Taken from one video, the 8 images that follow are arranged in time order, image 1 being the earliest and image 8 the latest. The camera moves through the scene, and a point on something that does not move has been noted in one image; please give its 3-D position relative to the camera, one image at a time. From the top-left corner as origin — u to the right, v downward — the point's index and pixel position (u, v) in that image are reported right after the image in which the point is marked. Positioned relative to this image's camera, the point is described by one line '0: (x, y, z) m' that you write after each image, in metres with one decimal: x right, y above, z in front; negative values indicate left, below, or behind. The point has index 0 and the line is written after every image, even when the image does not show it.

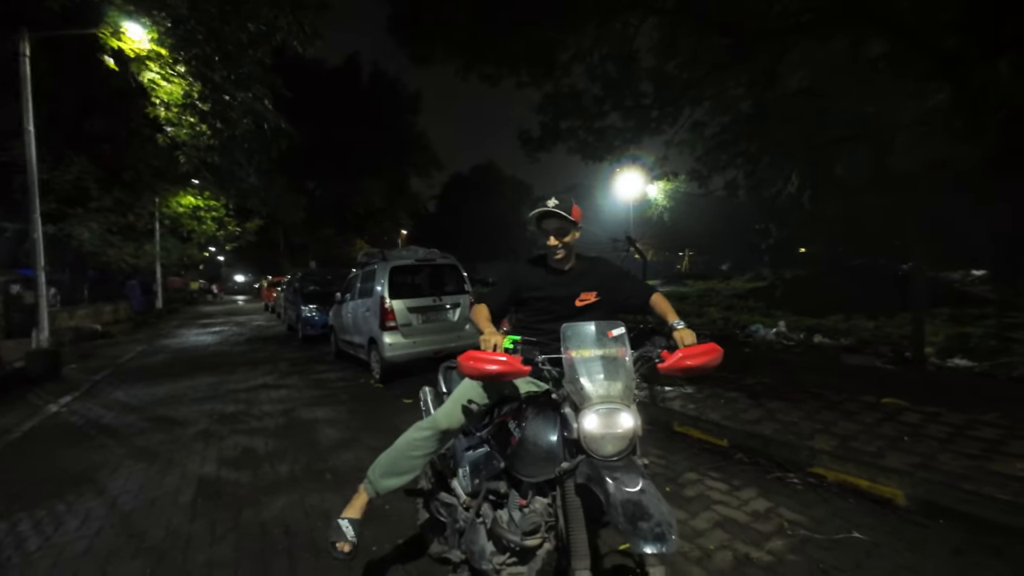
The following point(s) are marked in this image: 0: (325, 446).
0: (-2.7, -2.3, +6.2) m
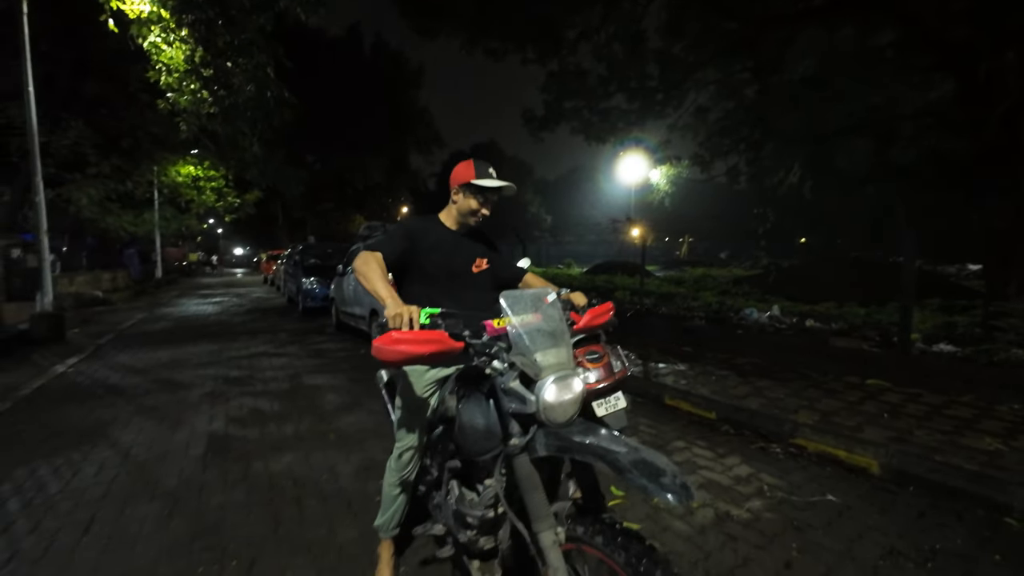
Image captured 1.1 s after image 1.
0: (-2.8, -1.8, +6.4) m
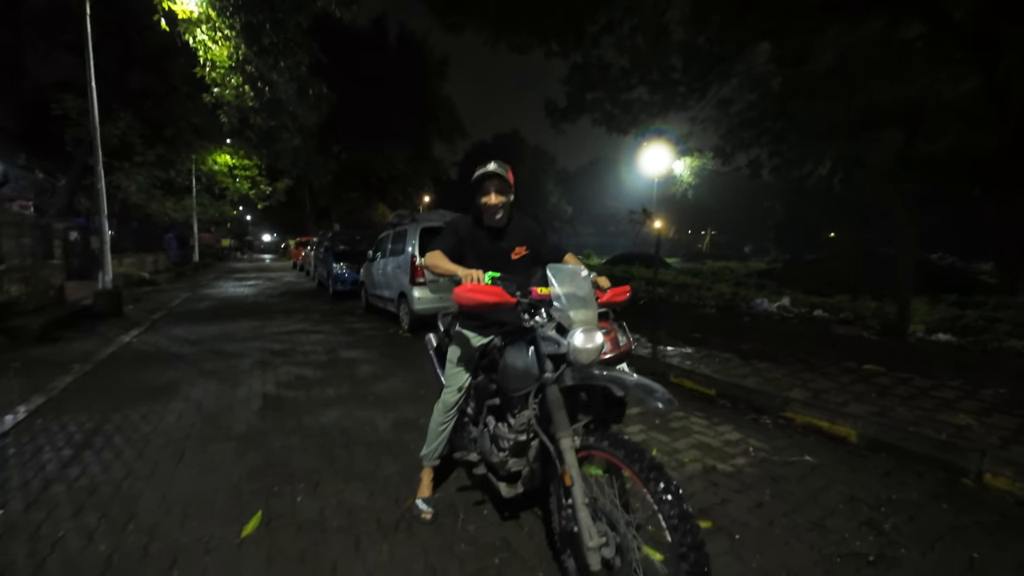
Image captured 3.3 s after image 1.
0: (-2.5, -1.5, +7.2) m
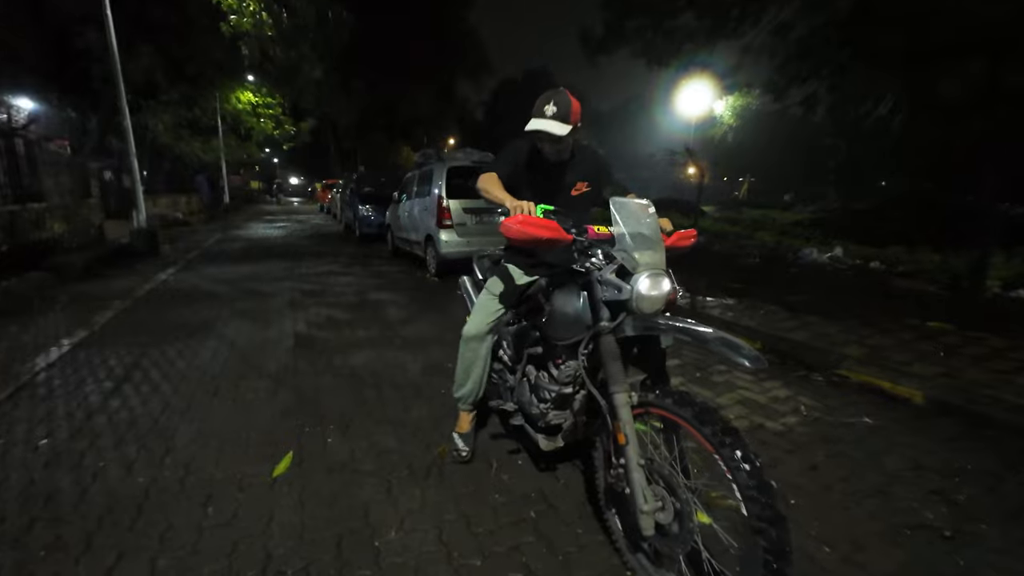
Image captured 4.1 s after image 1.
0: (-2.0, -0.5, +7.1) m
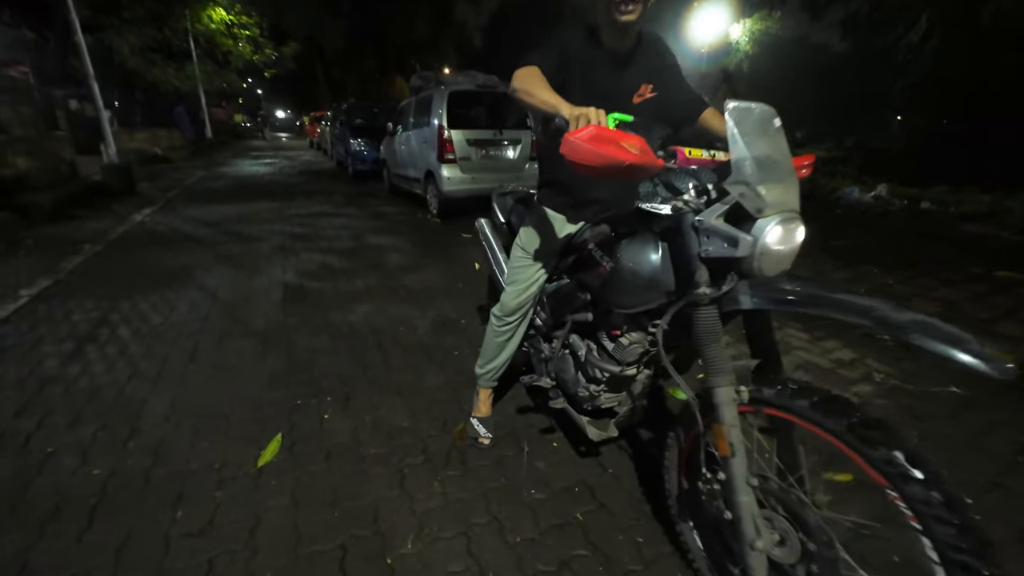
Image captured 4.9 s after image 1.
0: (-1.8, +0.3, +6.4) m
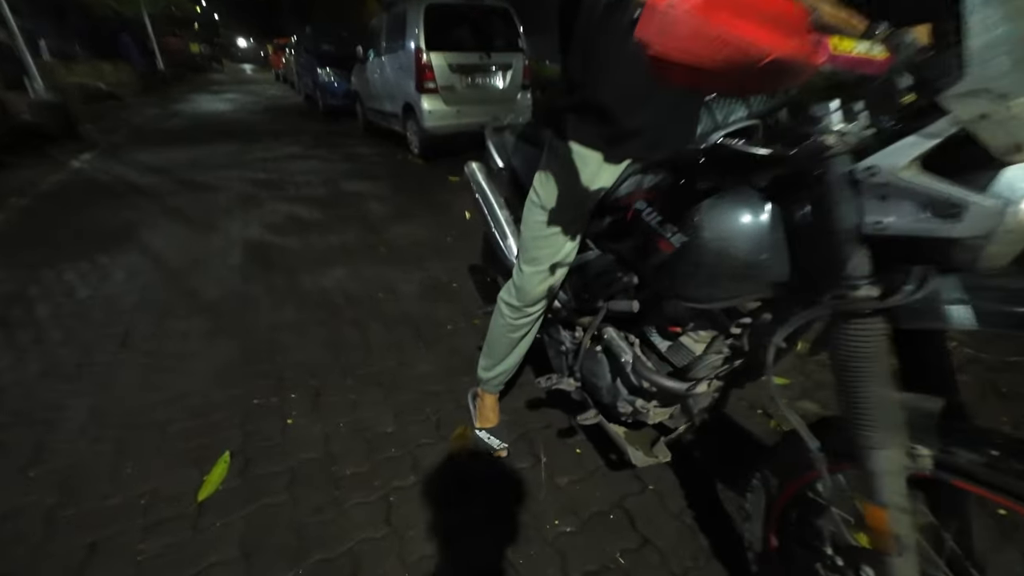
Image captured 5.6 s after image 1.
0: (-1.8, +0.9, +5.6) m
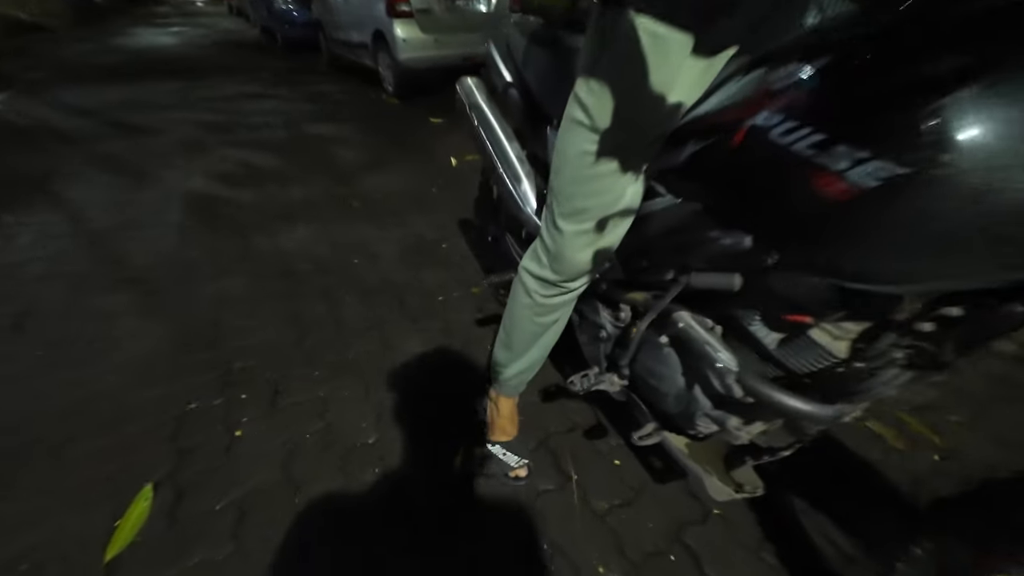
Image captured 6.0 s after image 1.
0: (-1.9, +1.3, +4.7) m
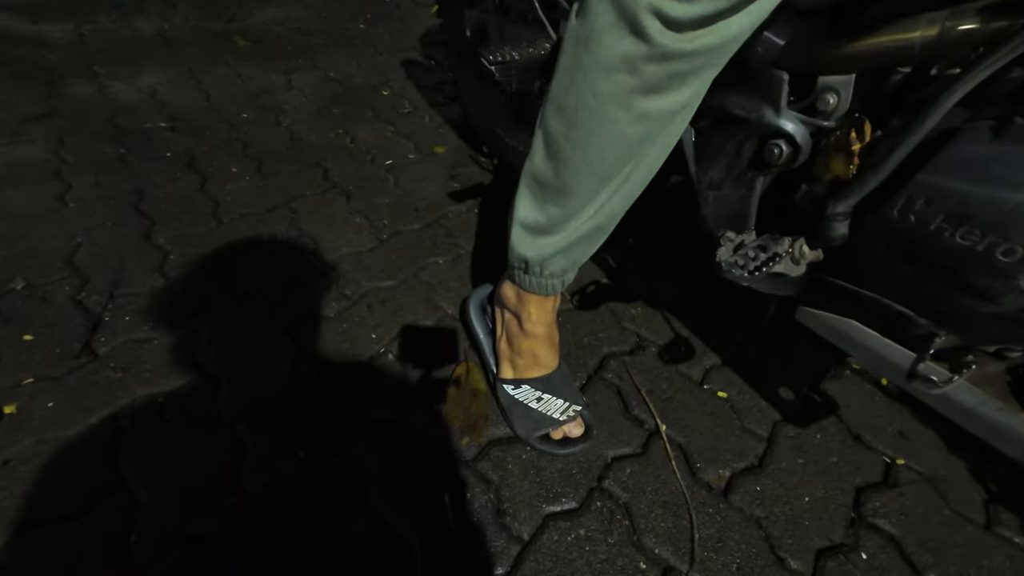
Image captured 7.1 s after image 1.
0: (-2.2, +2.2, +3.2) m
